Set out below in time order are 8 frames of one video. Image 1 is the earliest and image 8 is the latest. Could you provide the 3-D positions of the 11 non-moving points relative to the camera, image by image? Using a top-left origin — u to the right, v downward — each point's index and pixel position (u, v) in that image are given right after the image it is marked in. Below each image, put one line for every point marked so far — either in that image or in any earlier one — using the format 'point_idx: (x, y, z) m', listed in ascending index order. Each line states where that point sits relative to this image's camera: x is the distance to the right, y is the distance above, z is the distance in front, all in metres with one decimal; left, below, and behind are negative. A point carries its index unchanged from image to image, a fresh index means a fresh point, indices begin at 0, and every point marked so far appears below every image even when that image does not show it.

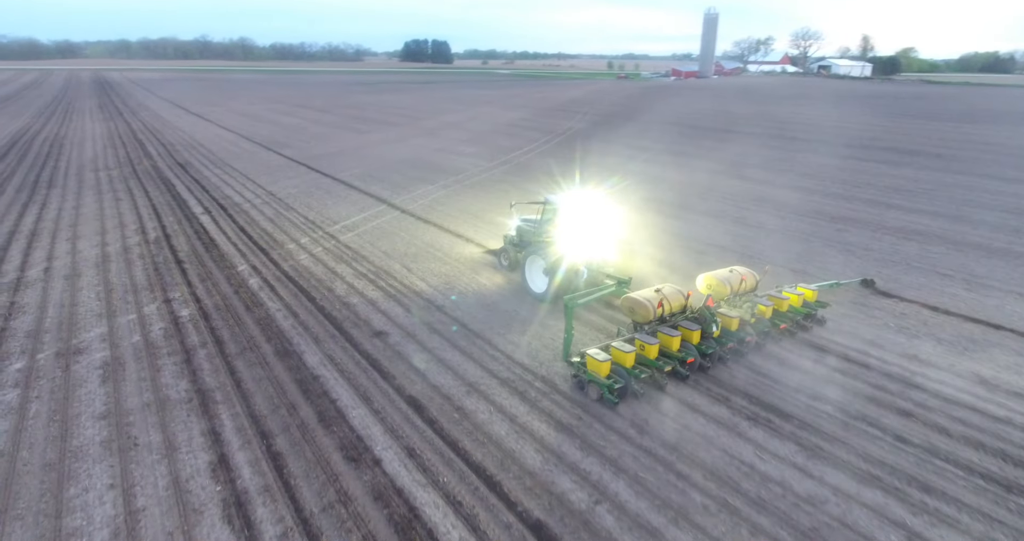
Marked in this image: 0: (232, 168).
0: (-8.8, +3.0, +19.1) m
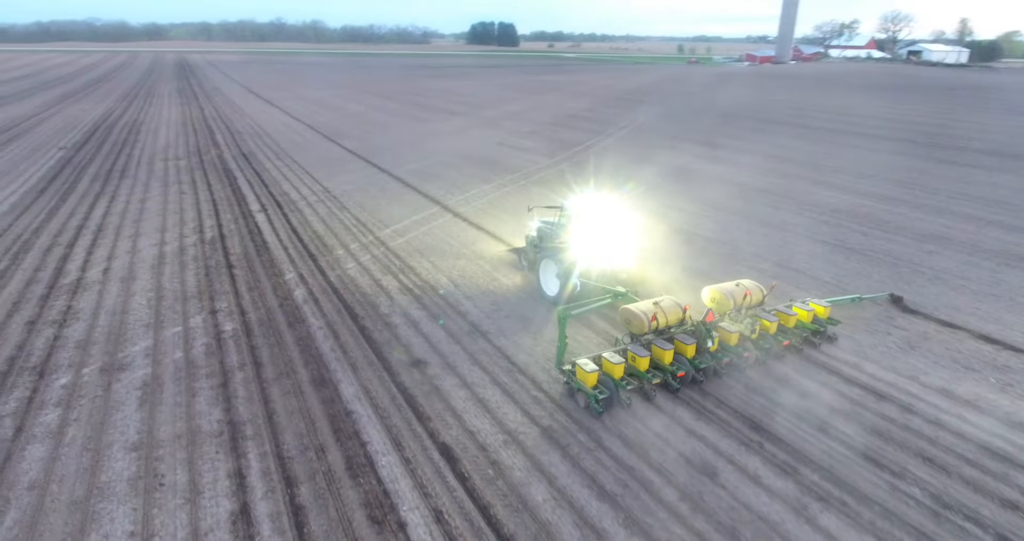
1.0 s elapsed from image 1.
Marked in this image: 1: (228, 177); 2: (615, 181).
0: (-7.3, +3.5, +19.9) m
1: (-7.1, +1.8, +15.3) m
2: (+3.1, +2.9, +18.9) m
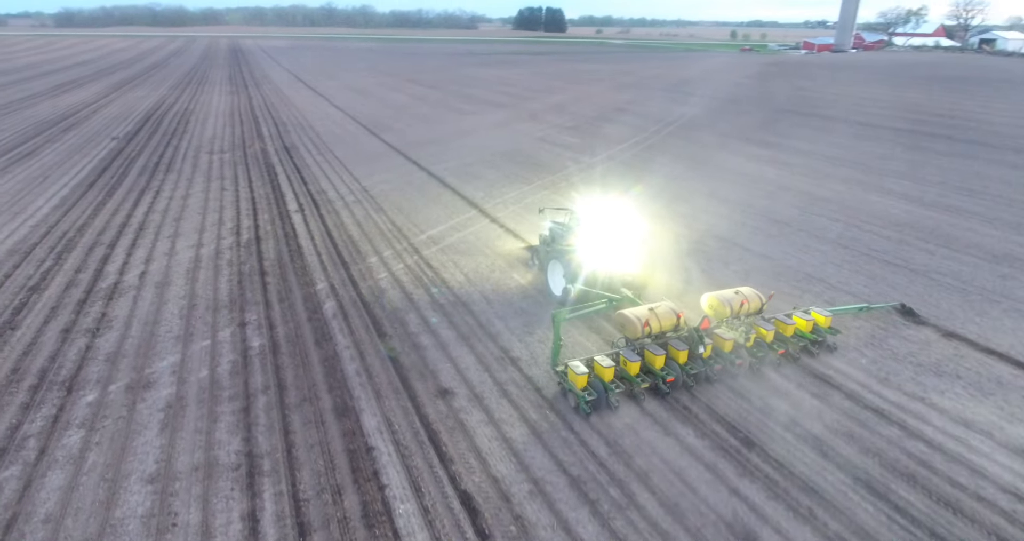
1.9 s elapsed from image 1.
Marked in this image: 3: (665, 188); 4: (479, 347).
0: (-6.3, +3.9, +20.6) m
1: (-6.5, +2.1, +16.1) m
2: (+4.0, +3.0, +19.0) m
3: (+4.4, +2.6, +18.1) m
4: (-0.6, -1.0, +9.0) m
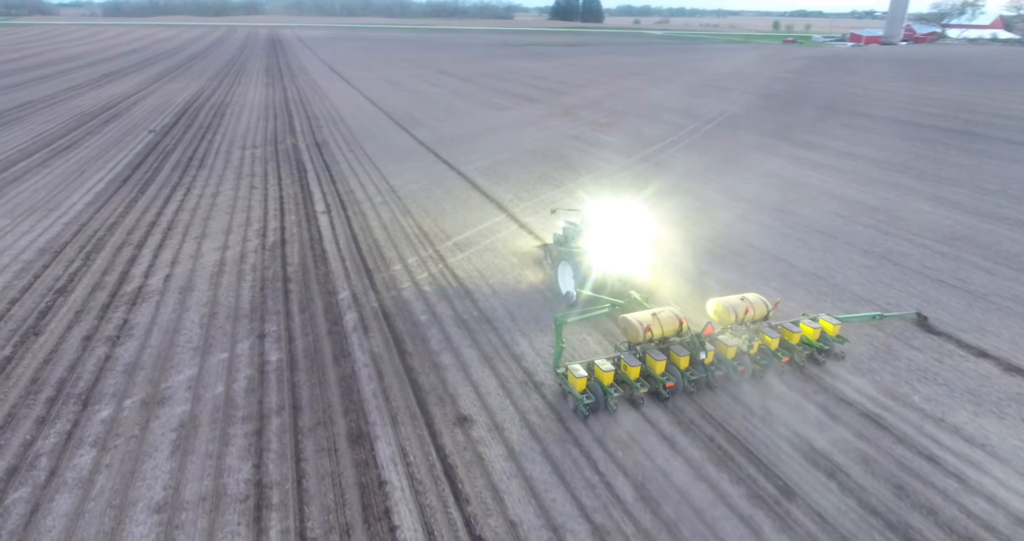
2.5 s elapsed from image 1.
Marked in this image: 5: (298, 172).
0: (-5.5, +4.2, +21.1) m
1: (-5.9, +2.4, +16.6) m
2: (+4.7, +3.0, +18.9) m
3: (+5.1, +2.6, +18.0) m
4: (-0.5, -1.0, +9.2) m
5: (-6.3, +2.6, +17.4) m
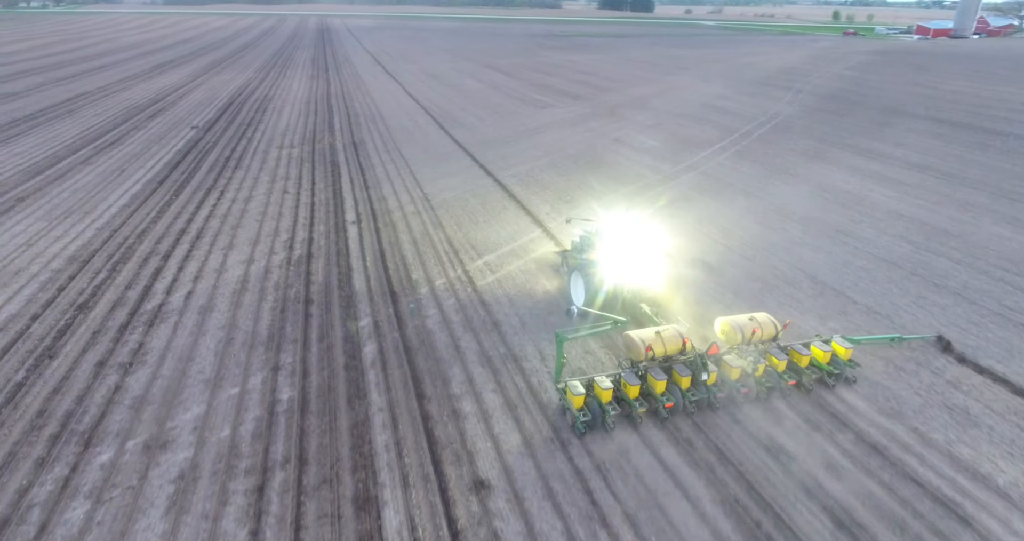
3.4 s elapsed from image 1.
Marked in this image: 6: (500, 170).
0: (-4.3, +4.3, +21.2) m
1: (-5.1, +2.4, +16.8) m
2: (+5.7, +2.7, +18.4) m
3: (+6.0, +2.3, +17.5) m
4: (-0.3, -1.2, +9.1) m
5: (-5.4, +2.7, +17.6) m
6: (-0.4, +3.2, +19.0) m
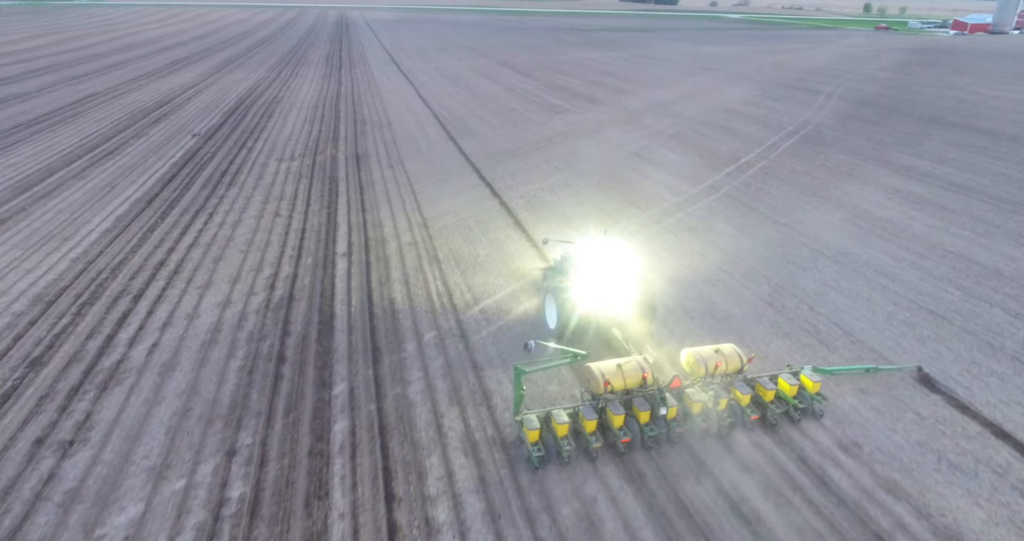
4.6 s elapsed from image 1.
0: (-4.1, +3.9, +20.7) m
1: (-5.1, +1.9, +16.3) m
2: (+5.7, +2.0, +17.5) m
3: (+6.0, +1.6, +16.7) m
4: (-0.6, -1.9, +8.5) m
5: (-5.3, +2.2, +17.1) m
6: (-0.3, +2.6, +18.4) m
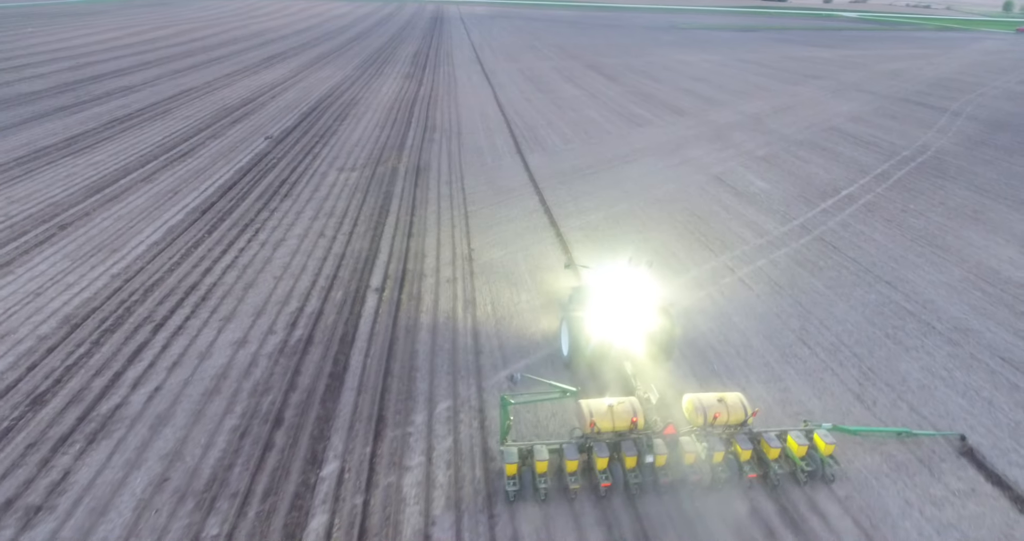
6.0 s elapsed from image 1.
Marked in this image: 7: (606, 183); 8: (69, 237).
0: (-1.9, +3.2, +19.7) m
1: (-3.6, +1.3, +15.6) m
2: (+7.2, +0.7, +15.3) m
3: (+7.4, +0.2, +14.4) m
4: (-0.5, -2.9, +7.3) m
5: (-3.7, +1.6, +16.4) m
6: (+1.4, +1.6, +16.9) m
7: (+3.0, +3.0, +19.8) m
8: (-11.0, +0.8, +14.8) m
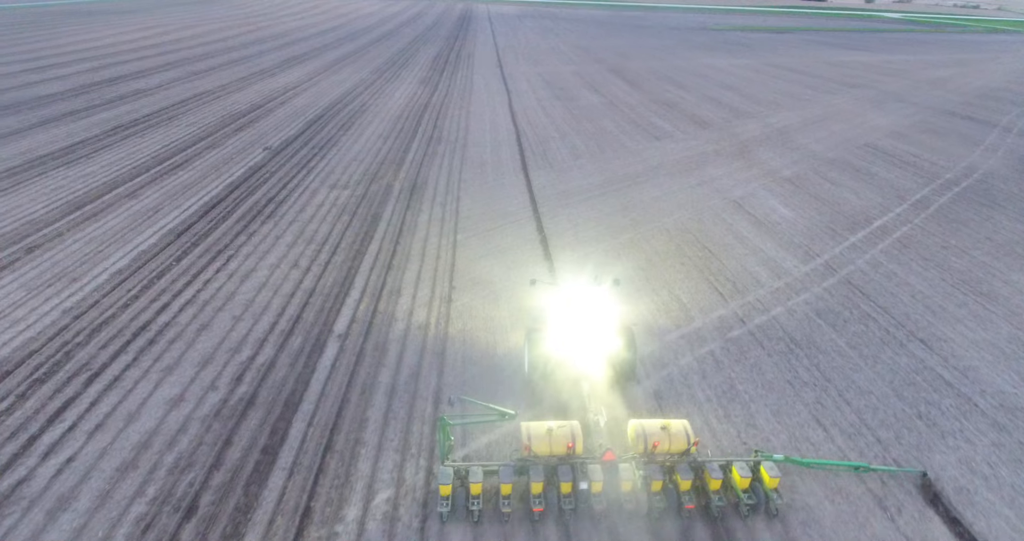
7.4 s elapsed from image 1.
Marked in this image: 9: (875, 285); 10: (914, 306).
0: (-1.9, +2.3, +18.5) m
1: (-3.8, +0.4, +14.5) m
2: (+6.9, -0.4, +13.7) m
3: (+7.0, -0.9, +12.8) m
4: (-1.3, -3.8, +6.1) m
5: (-3.9, +0.8, +15.2) m
6: (+1.3, +0.7, +15.6) m
7: (+3.0, +2.1, +18.4) m
8: (-11.3, +0.2, +14.0) m
9: (+8.4, -0.2, +14.1) m
10: (+8.9, -0.8, +13.1) m
